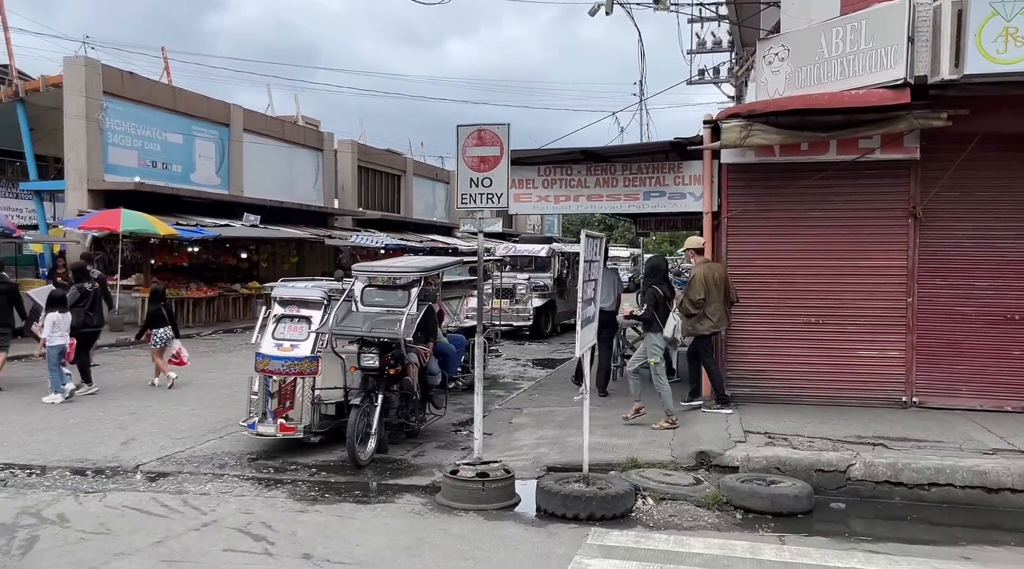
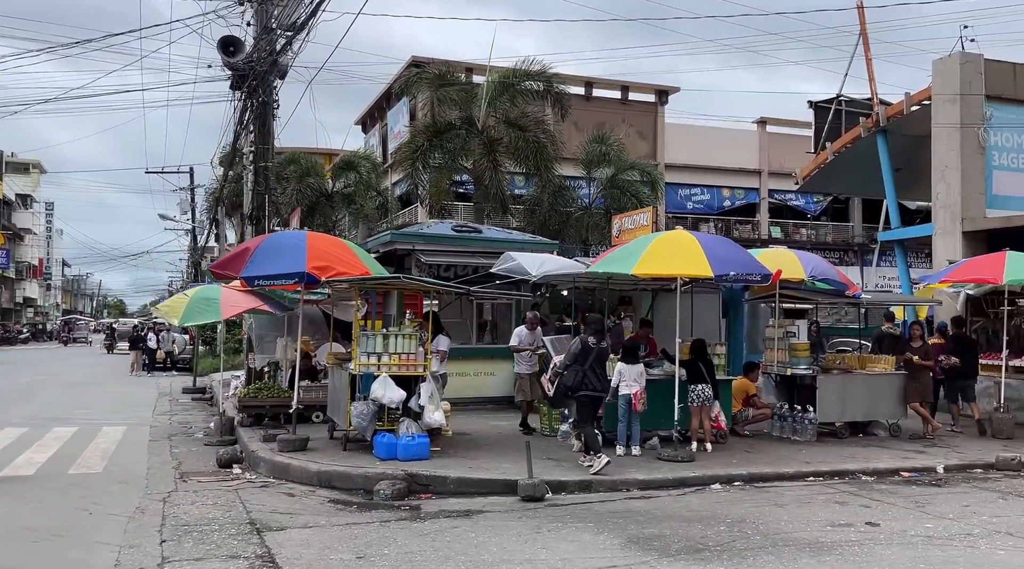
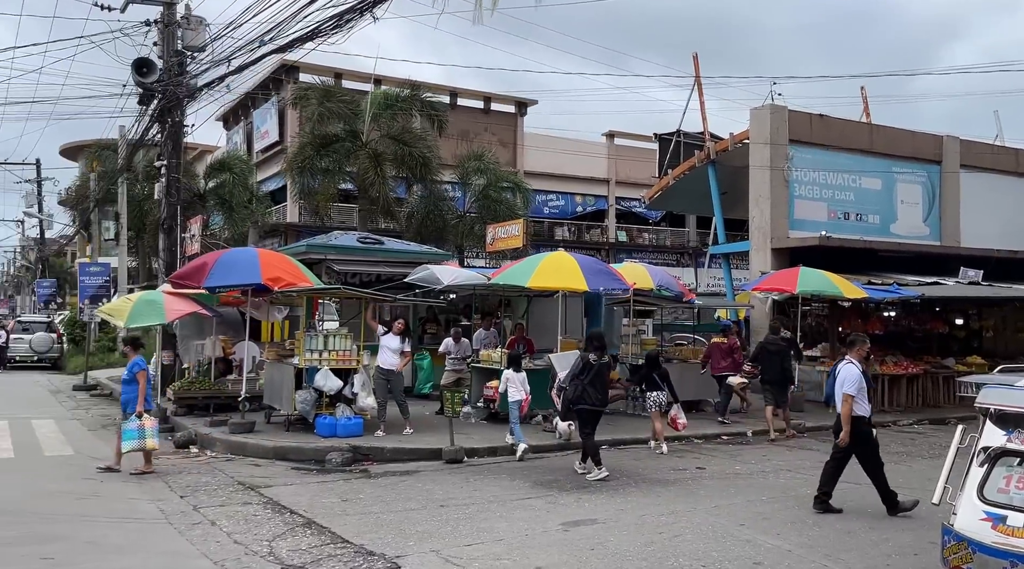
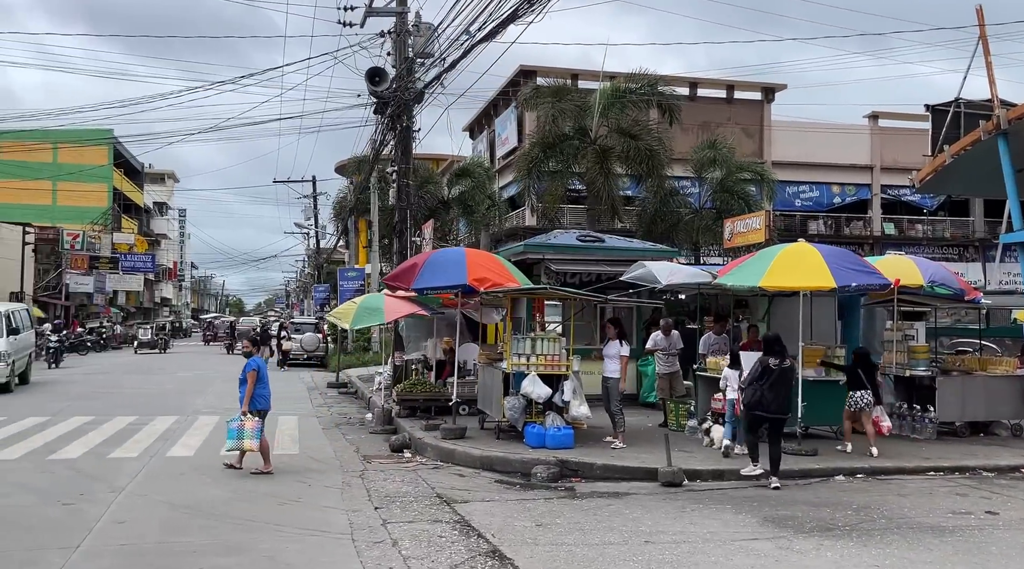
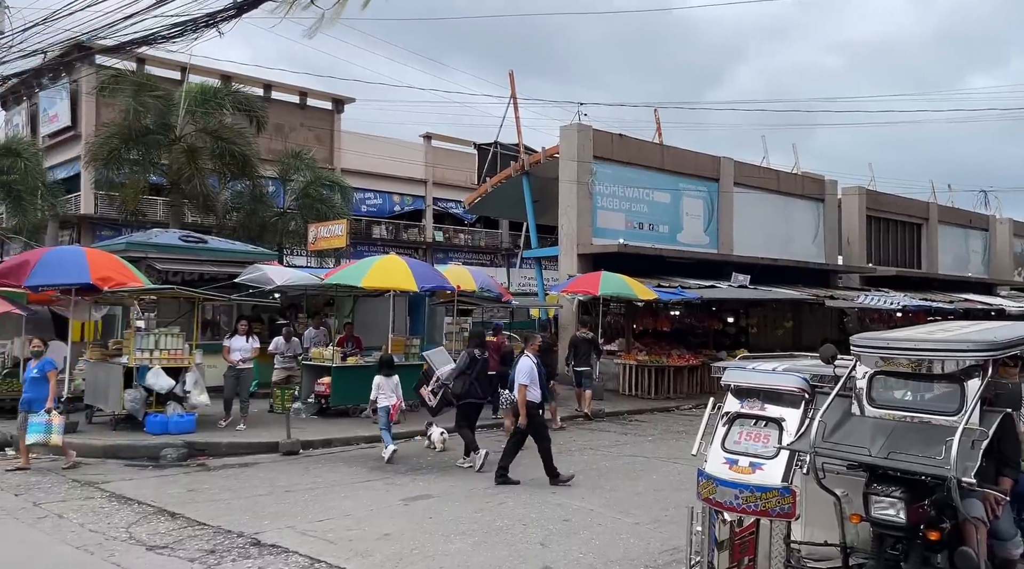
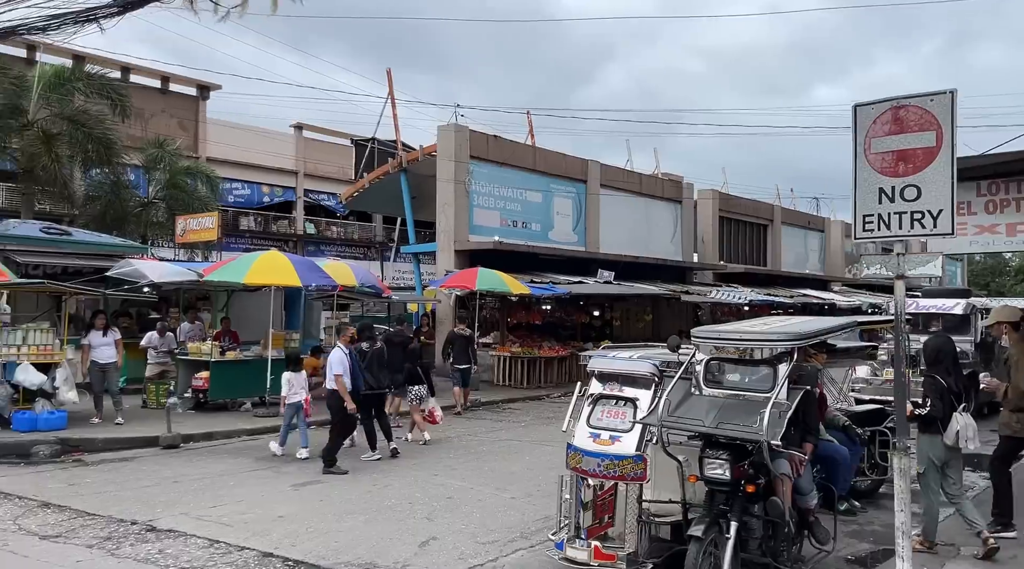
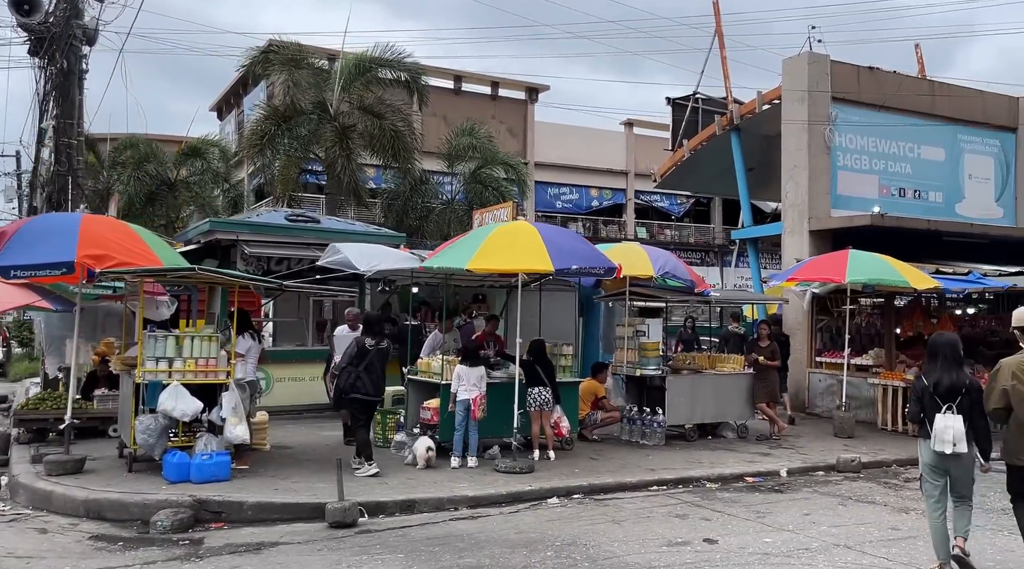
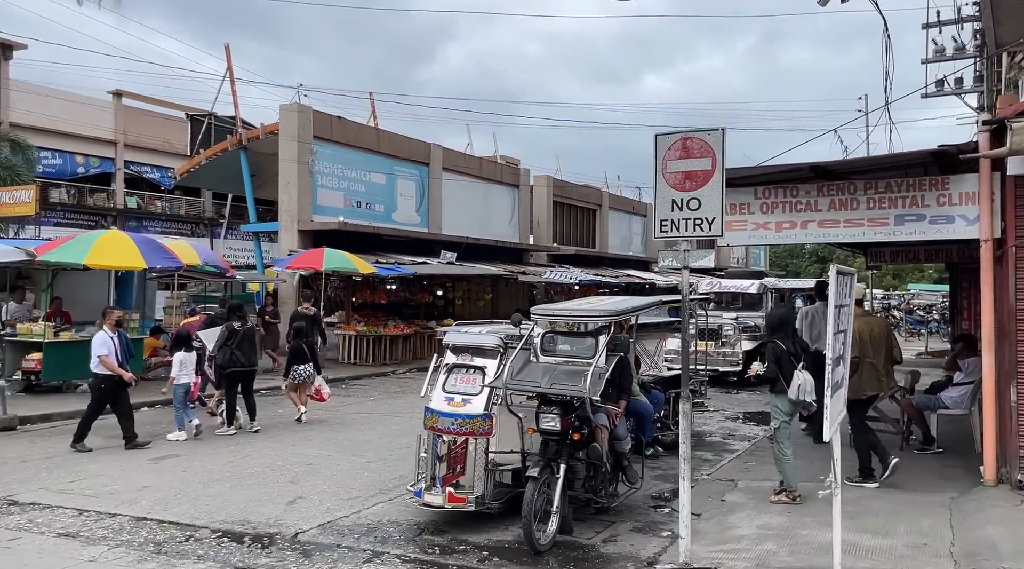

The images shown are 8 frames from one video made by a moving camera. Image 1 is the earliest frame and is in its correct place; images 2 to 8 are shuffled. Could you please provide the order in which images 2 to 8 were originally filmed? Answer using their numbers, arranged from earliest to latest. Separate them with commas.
8, 6, 5, 3, 4, 2, 7
